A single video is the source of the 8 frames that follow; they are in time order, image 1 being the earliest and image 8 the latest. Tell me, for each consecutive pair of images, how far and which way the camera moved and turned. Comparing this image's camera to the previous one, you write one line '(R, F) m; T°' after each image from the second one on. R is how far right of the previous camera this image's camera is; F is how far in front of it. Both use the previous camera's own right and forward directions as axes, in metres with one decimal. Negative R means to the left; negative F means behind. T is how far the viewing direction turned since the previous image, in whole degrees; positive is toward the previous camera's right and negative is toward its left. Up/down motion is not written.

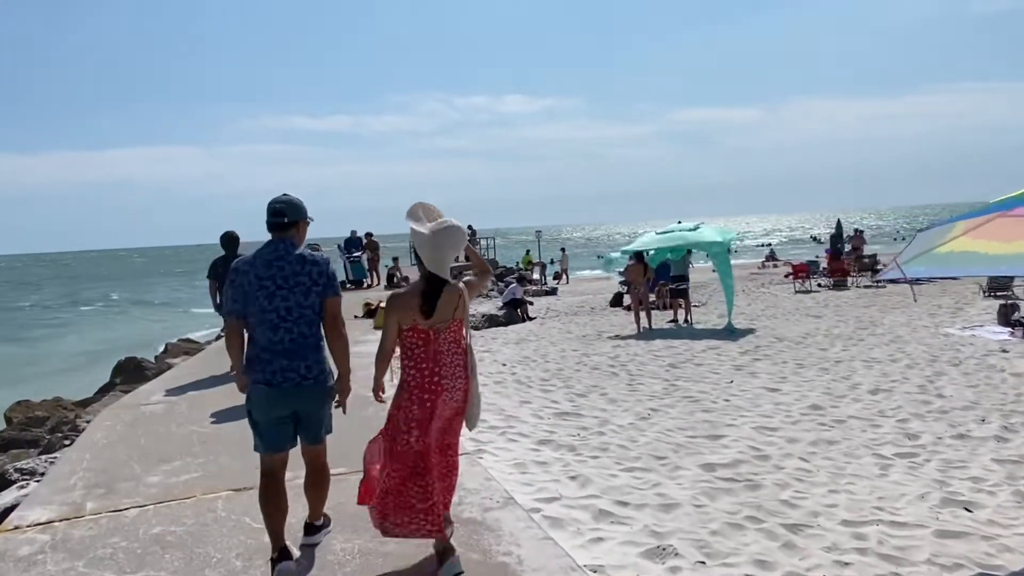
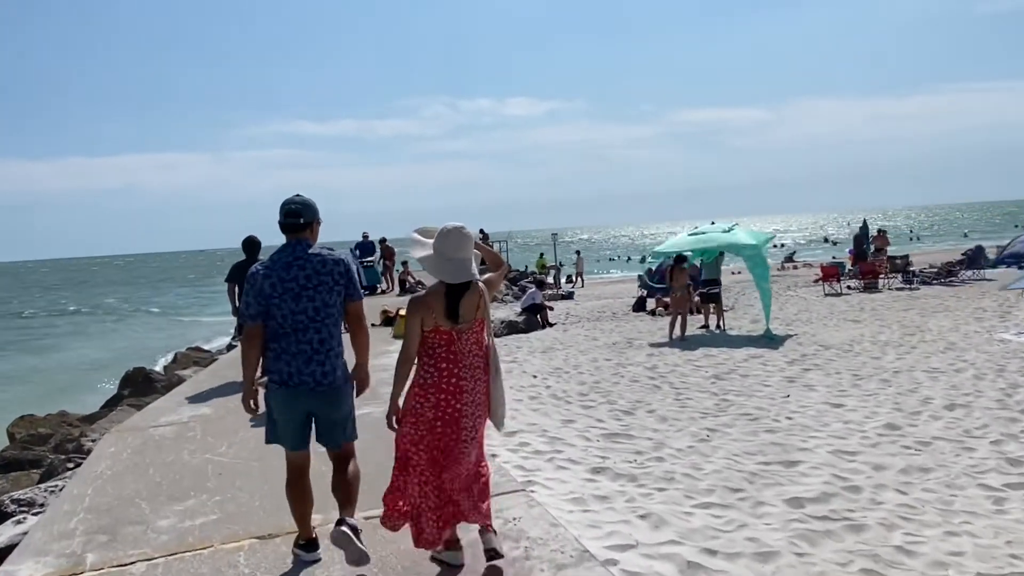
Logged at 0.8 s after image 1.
(-0.3, +0.6) m; -1°
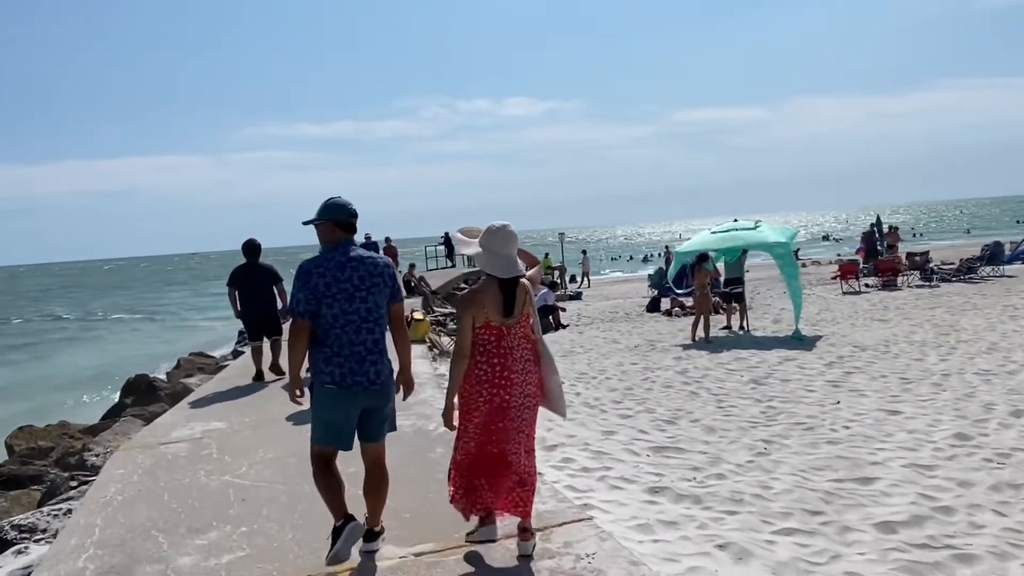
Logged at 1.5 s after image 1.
(-0.3, +0.5) m; 0°
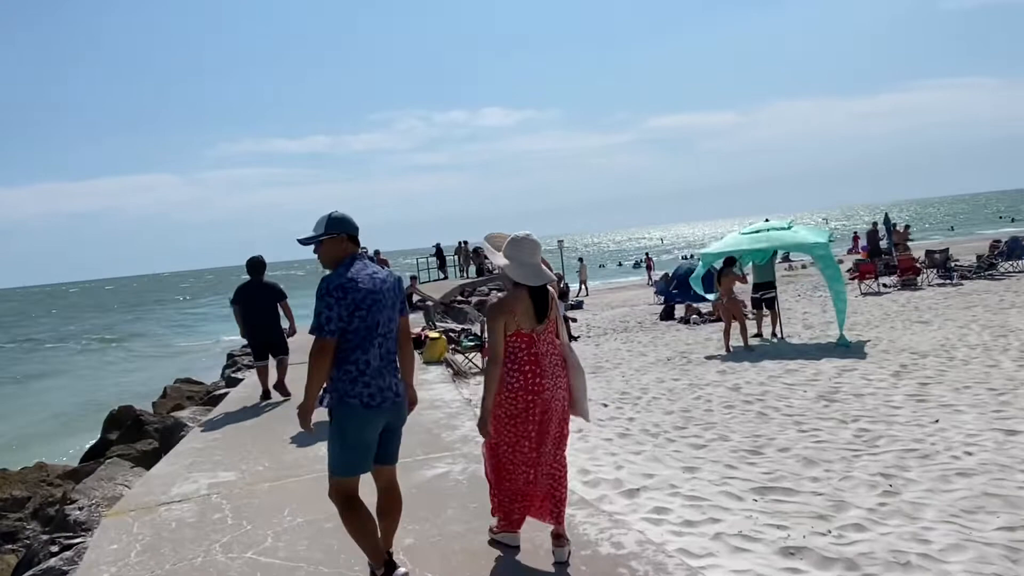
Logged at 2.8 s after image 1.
(-0.6, +1.0) m; +1°
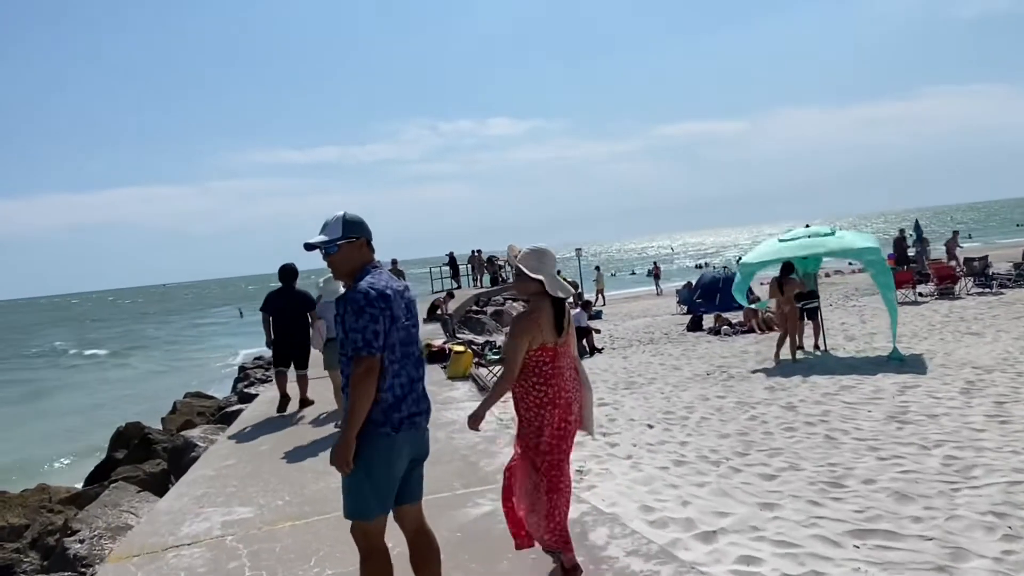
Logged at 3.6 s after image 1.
(-0.3, +0.6) m; -1°
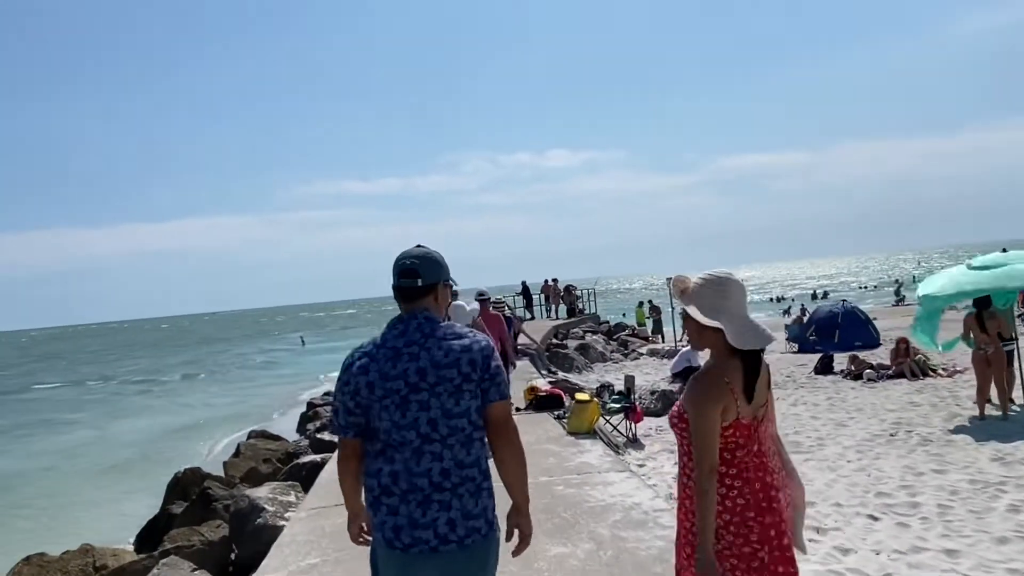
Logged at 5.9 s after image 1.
(-0.9, +1.8) m; -4°
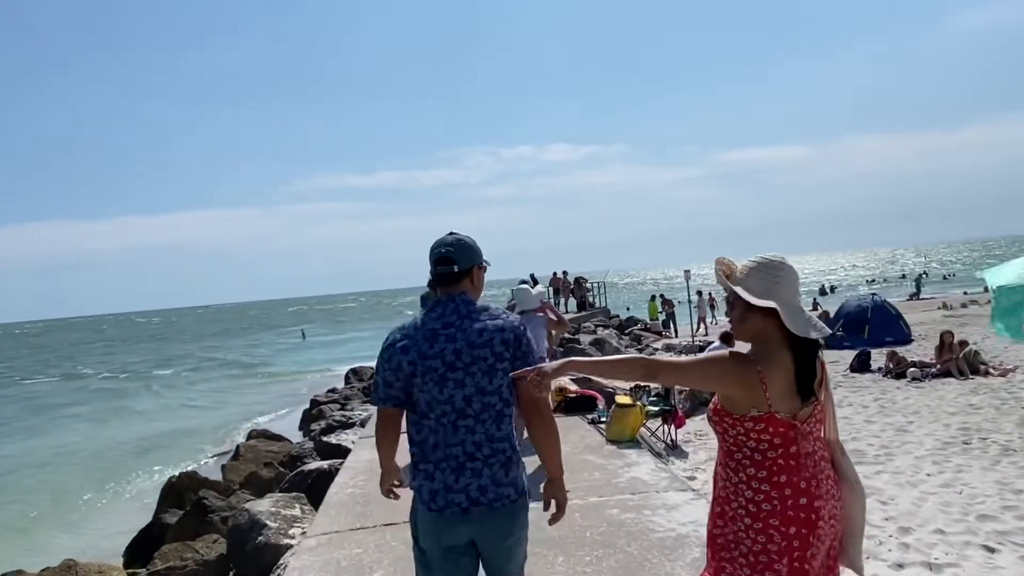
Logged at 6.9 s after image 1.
(-0.3, +0.9) m; 0°
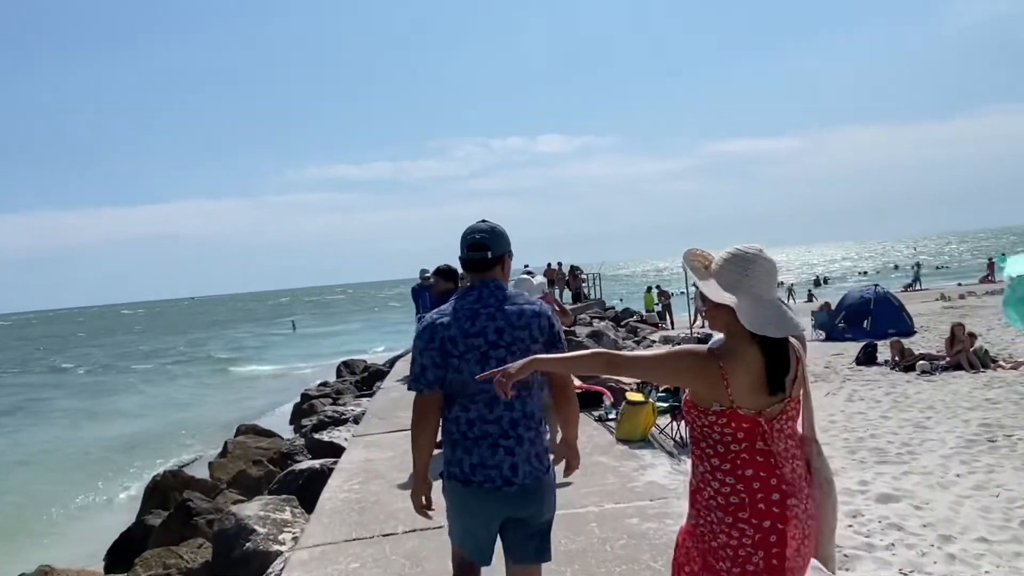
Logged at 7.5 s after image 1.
(-0.1, +0.4) m; +1°
